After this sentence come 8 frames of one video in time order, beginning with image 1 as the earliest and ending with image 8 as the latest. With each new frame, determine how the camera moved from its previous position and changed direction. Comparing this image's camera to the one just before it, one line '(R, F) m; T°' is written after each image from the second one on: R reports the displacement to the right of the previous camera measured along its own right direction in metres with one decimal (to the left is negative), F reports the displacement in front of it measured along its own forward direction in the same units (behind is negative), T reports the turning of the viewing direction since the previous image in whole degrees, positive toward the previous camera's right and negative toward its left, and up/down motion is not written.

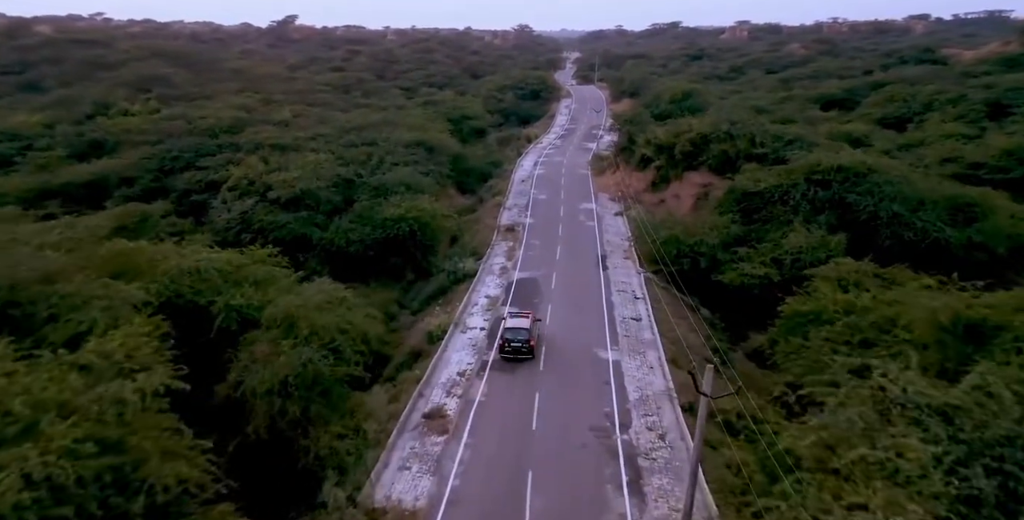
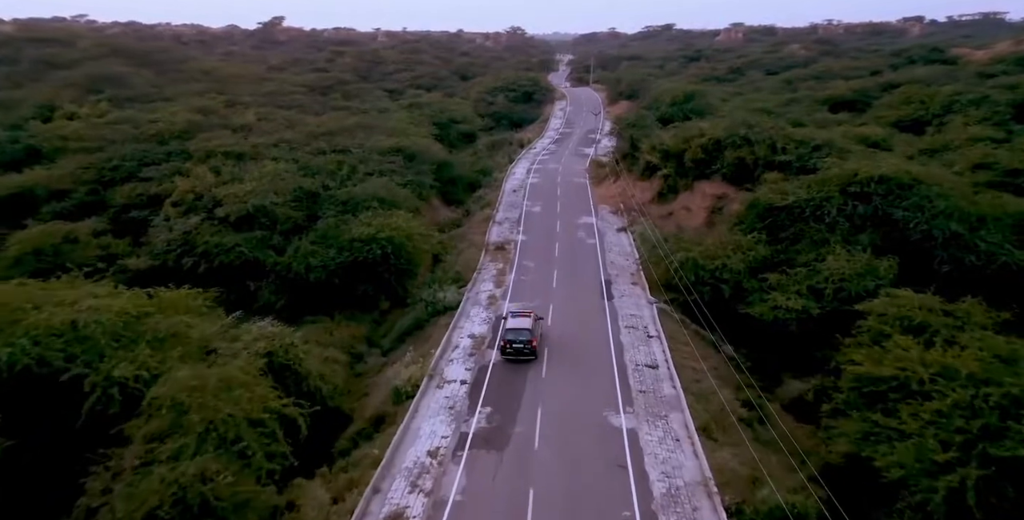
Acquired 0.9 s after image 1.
(+0.2, +5.7) m; +1°
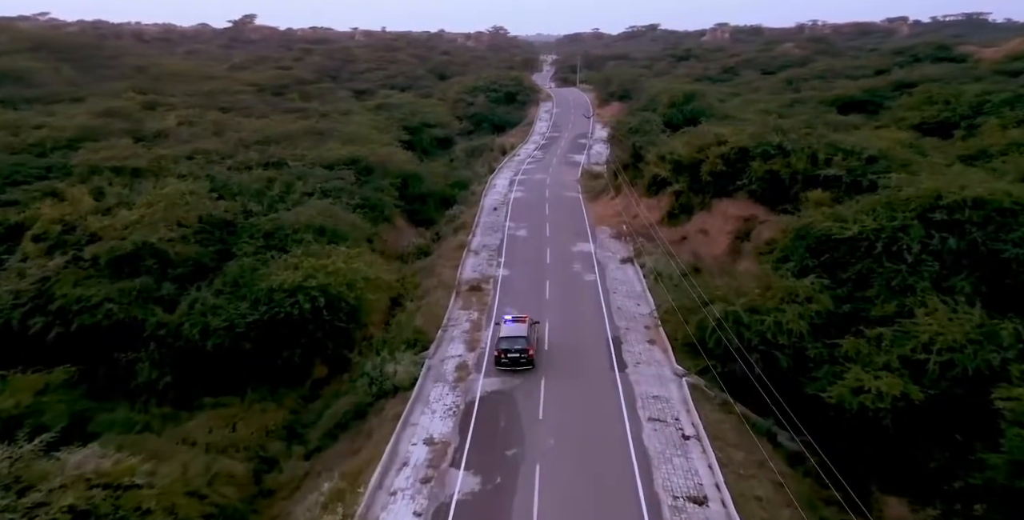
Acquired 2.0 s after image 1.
(+0.3, +8.9) m; +1°
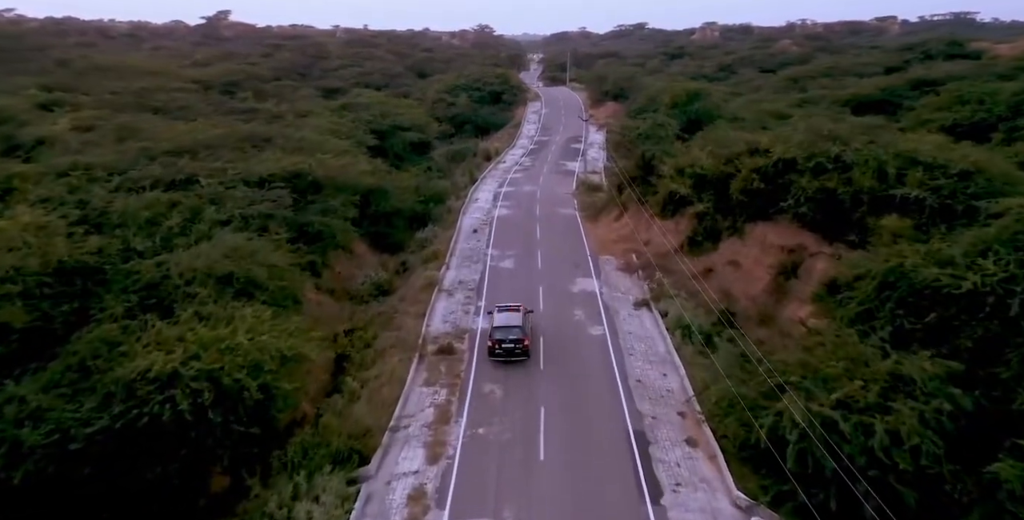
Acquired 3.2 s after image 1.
(+0.2, +8.2) m; +1°
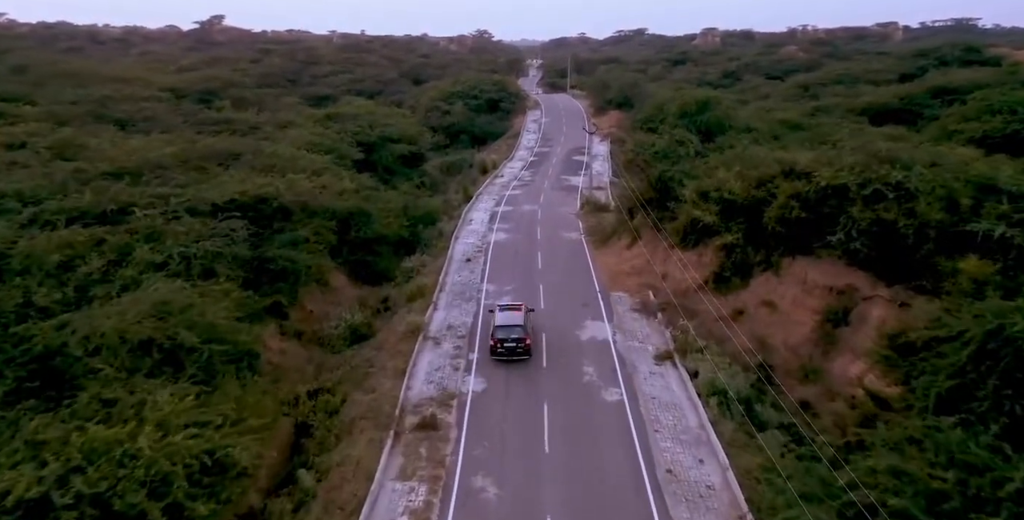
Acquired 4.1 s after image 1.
(0.0, +4.5) m; 0°
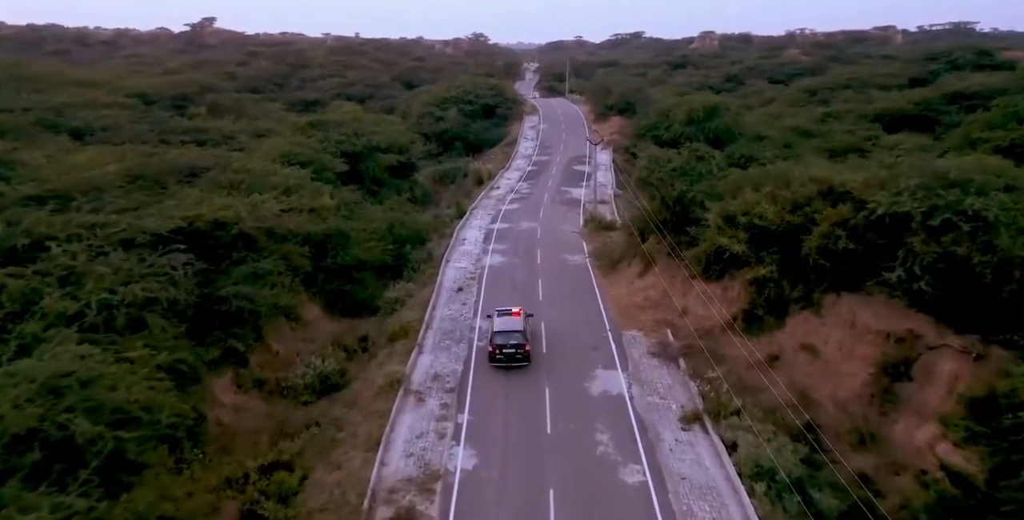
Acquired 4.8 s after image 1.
(0.0, +4.0) m; 0°
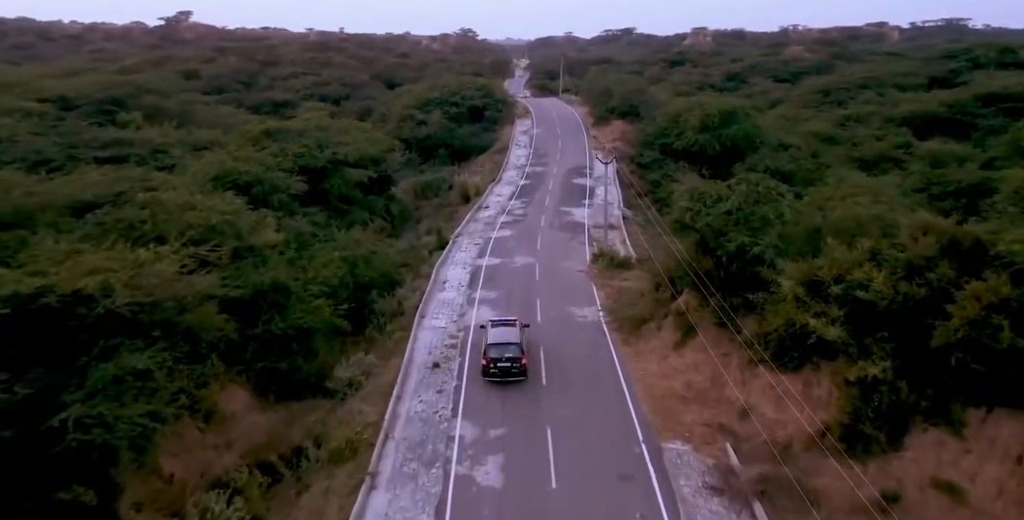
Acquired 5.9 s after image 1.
(-0.1, +7.7) m; +1°
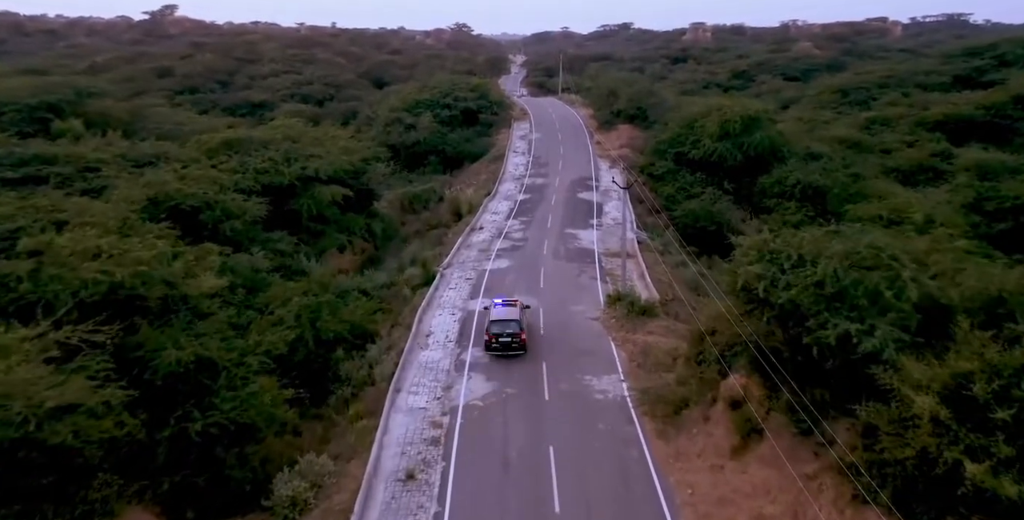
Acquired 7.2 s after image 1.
(-0.1, +5.9) m; 0°
